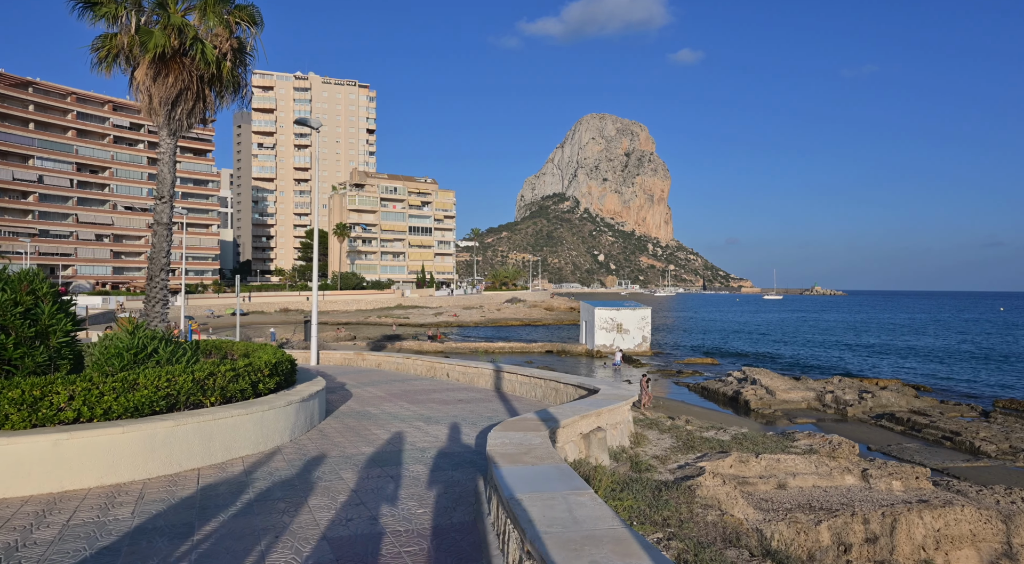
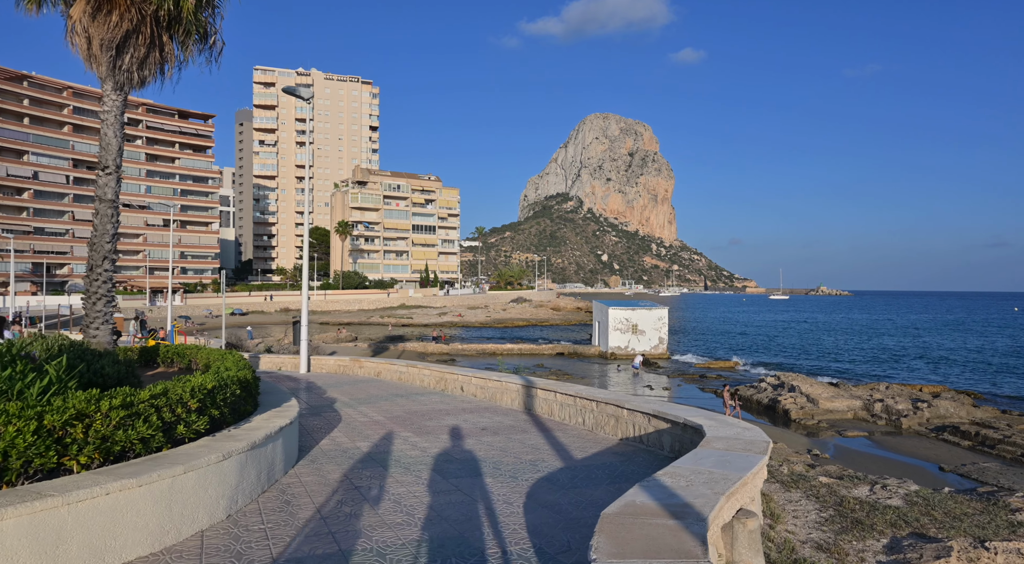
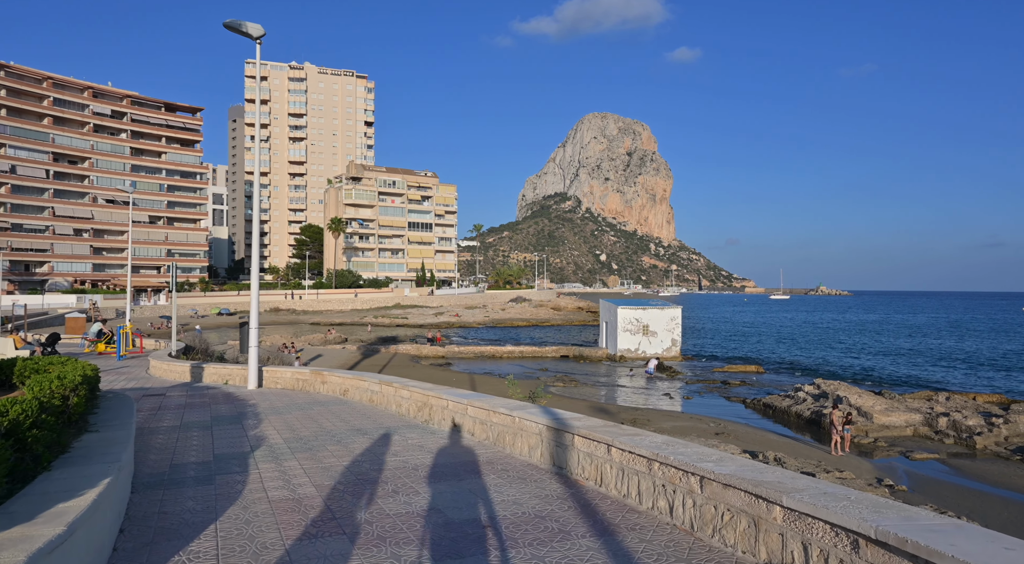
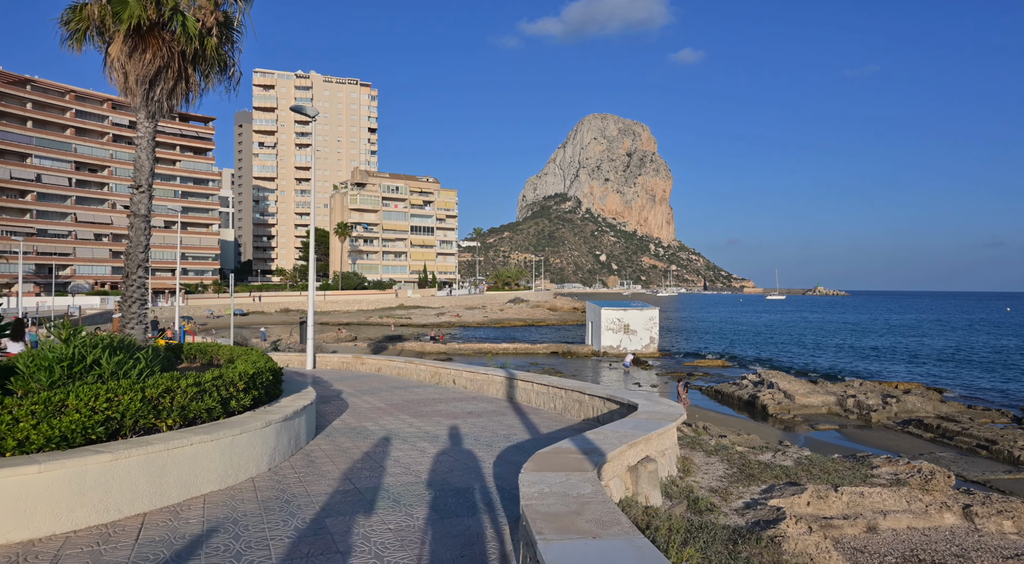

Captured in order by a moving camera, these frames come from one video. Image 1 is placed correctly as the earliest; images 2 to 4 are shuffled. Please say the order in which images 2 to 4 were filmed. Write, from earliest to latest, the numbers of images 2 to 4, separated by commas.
4, 2, 3
